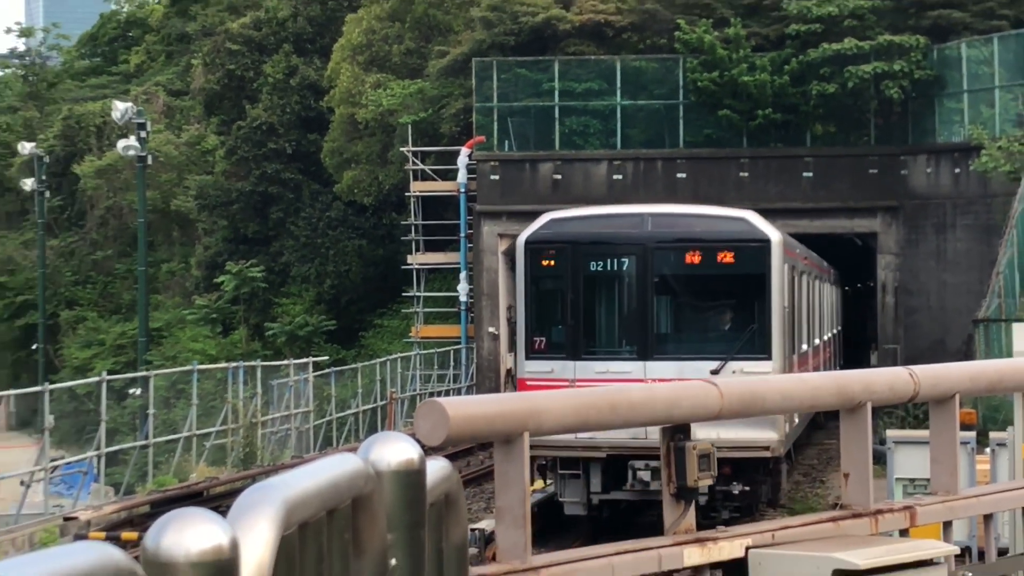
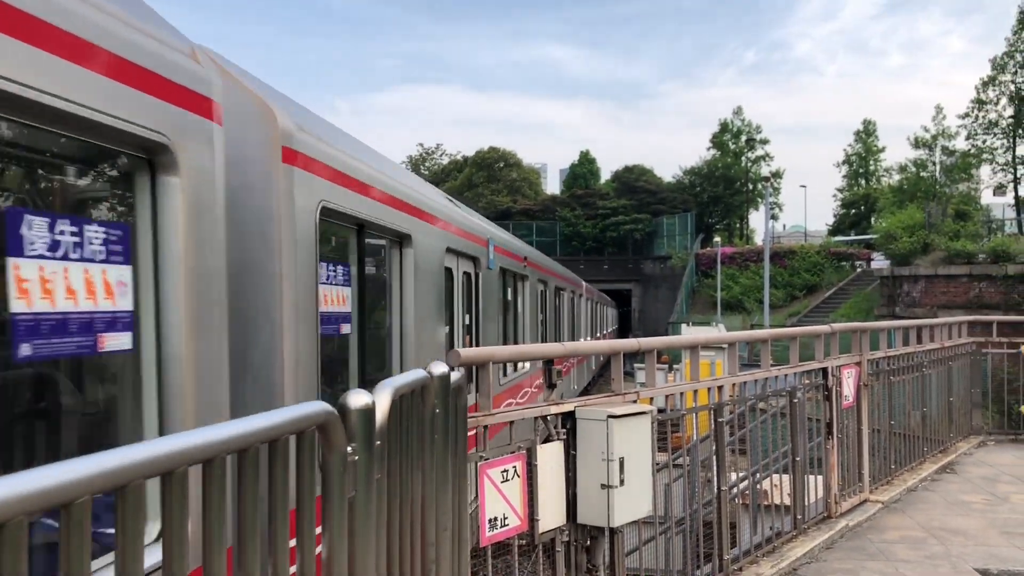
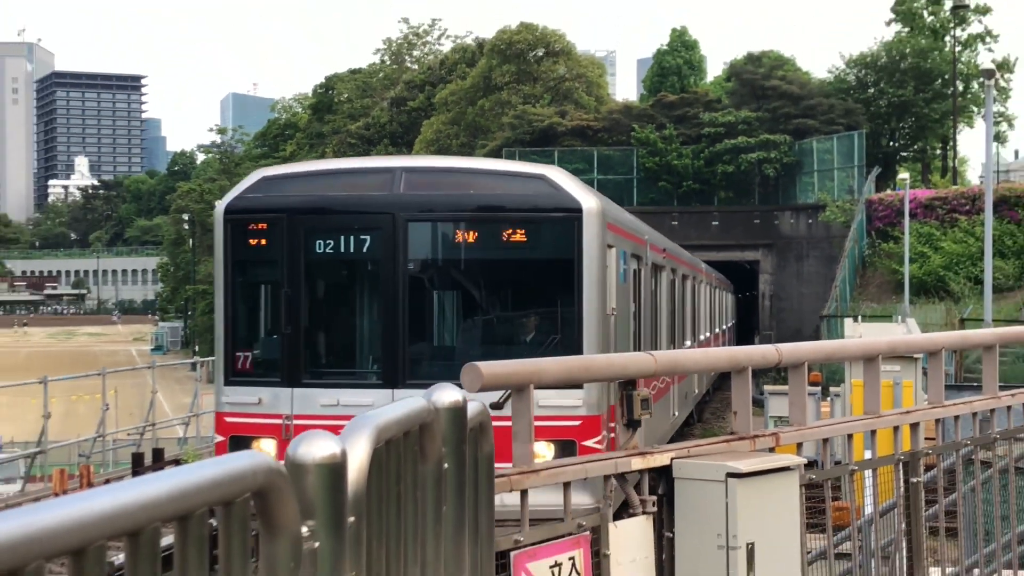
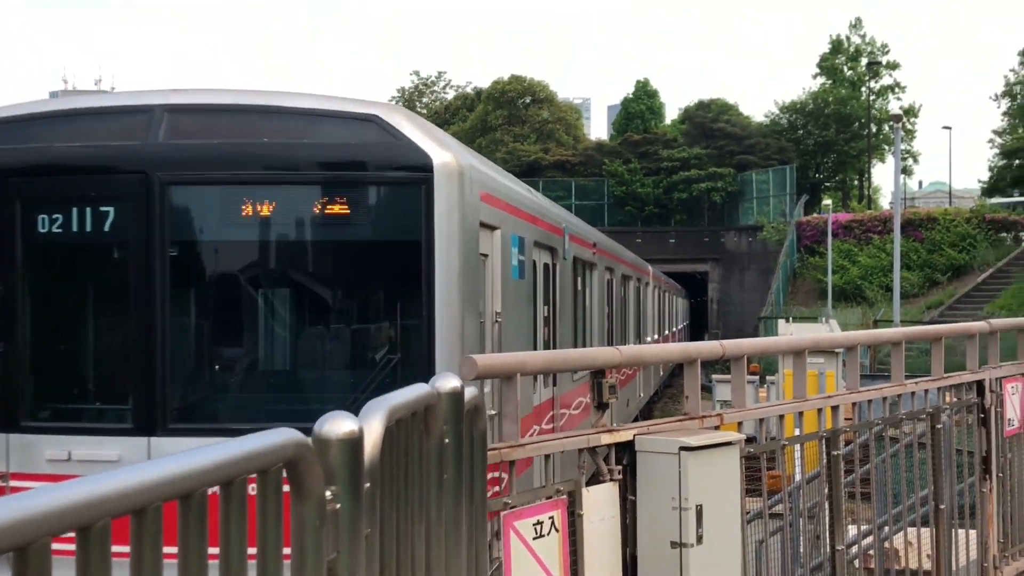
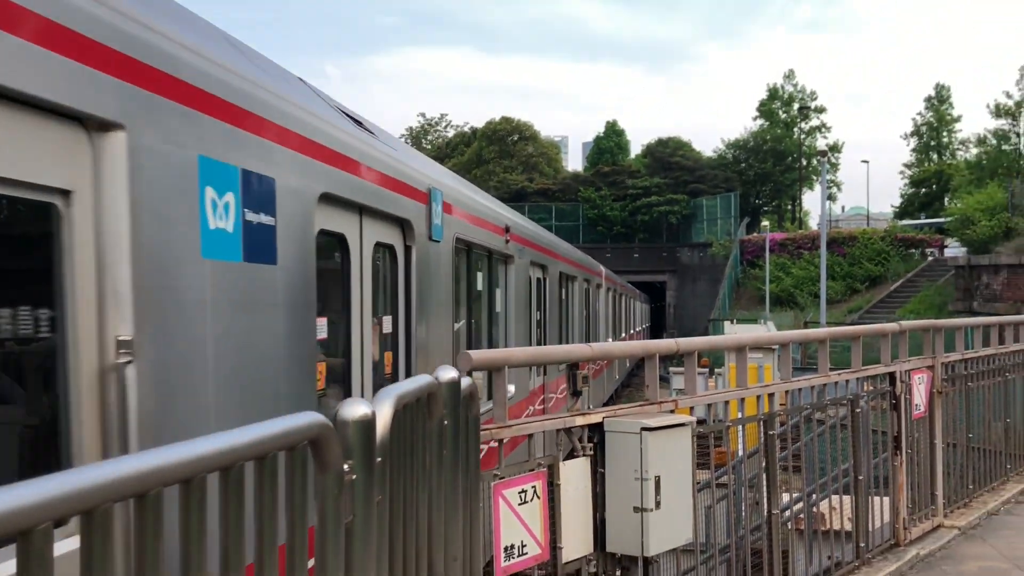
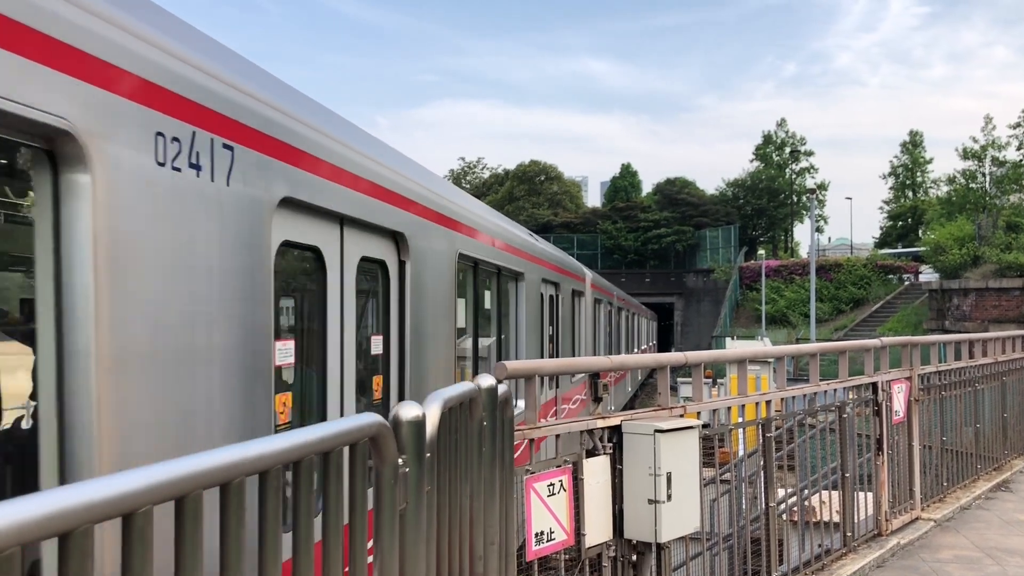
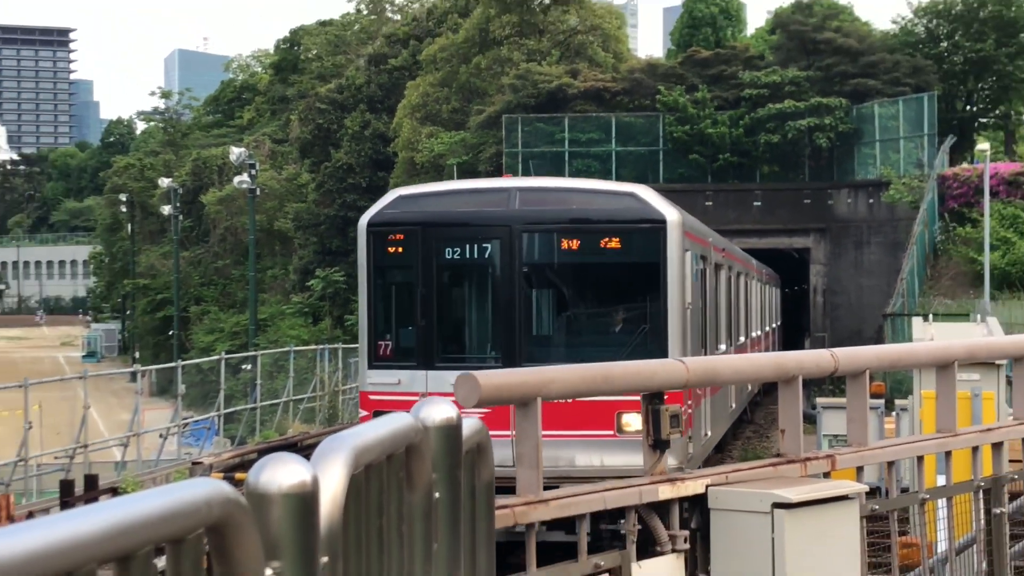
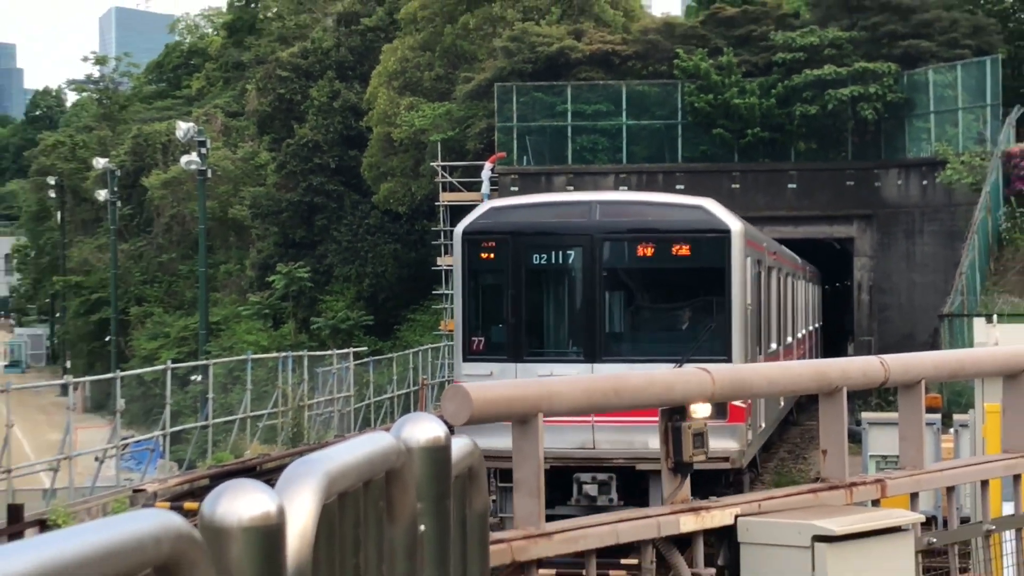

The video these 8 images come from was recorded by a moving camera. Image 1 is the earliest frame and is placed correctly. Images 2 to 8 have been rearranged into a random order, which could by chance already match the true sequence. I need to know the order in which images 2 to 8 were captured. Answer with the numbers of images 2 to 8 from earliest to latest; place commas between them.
8, 7, 3, 4, 5, 2, 6
